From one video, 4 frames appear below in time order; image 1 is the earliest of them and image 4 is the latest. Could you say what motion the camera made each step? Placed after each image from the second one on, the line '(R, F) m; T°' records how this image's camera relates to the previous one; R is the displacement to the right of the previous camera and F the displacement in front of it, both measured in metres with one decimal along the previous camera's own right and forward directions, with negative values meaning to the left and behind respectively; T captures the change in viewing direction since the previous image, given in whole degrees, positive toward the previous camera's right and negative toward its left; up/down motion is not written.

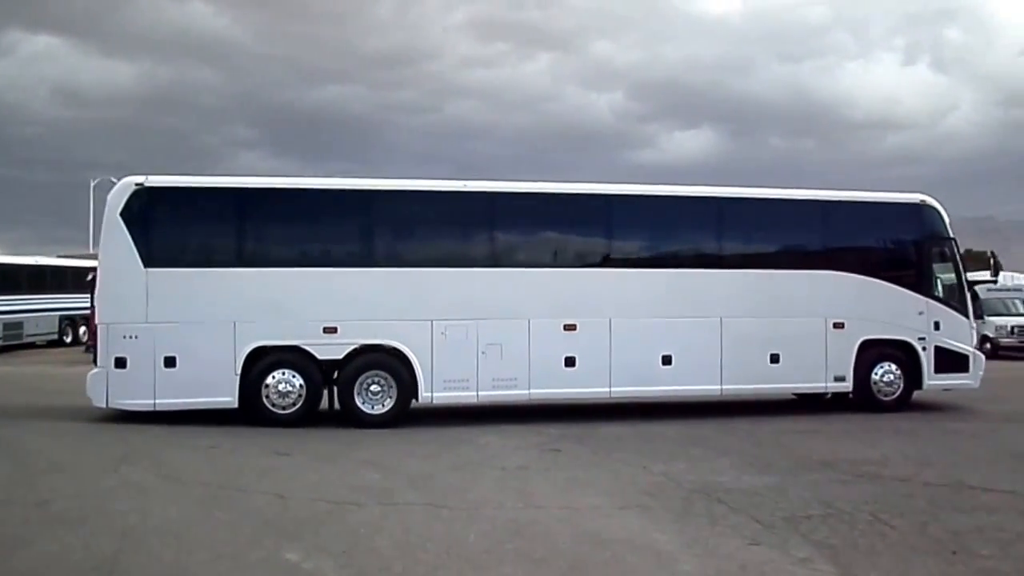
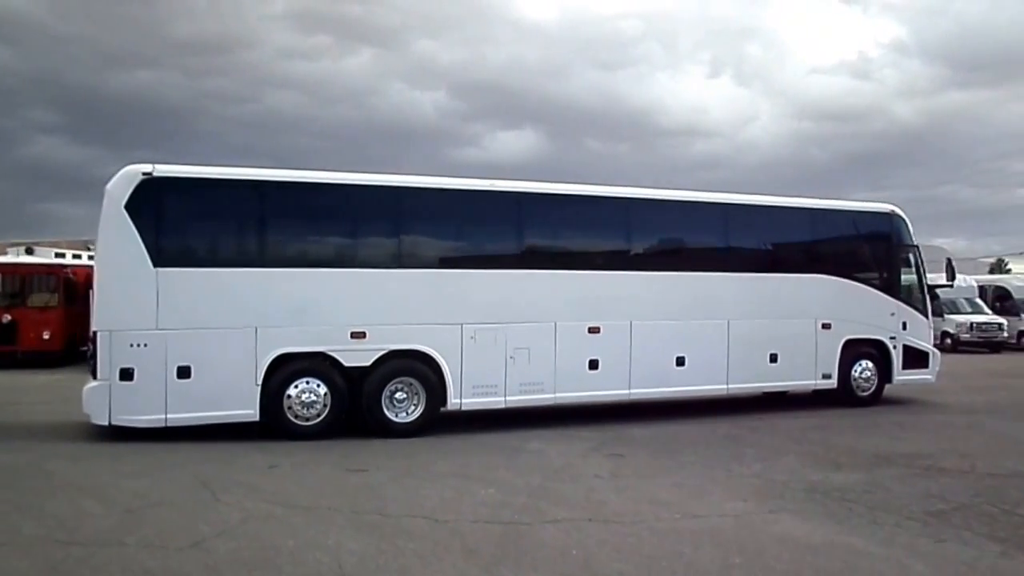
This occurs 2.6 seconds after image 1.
(-3.0, +0.7) m; +12°
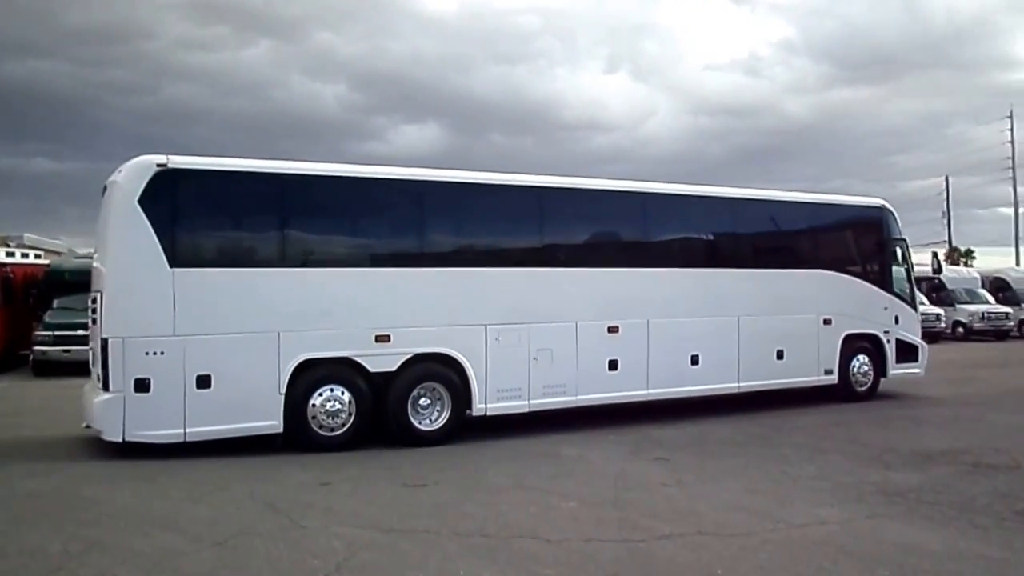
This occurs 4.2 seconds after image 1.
(-1.7, +0.6) m; +7°
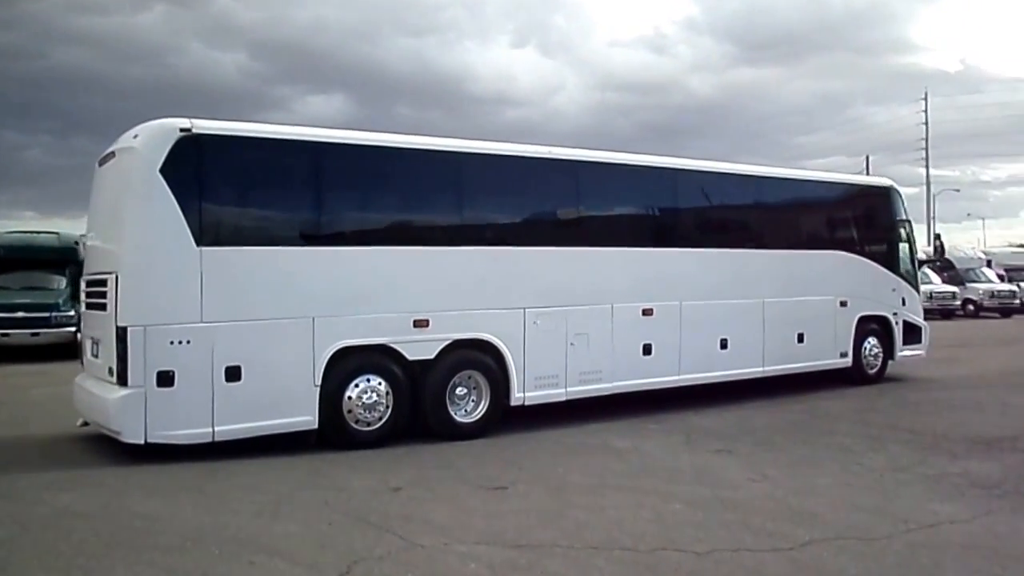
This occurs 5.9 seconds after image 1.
(-1.6, +1.0) m; +6°
